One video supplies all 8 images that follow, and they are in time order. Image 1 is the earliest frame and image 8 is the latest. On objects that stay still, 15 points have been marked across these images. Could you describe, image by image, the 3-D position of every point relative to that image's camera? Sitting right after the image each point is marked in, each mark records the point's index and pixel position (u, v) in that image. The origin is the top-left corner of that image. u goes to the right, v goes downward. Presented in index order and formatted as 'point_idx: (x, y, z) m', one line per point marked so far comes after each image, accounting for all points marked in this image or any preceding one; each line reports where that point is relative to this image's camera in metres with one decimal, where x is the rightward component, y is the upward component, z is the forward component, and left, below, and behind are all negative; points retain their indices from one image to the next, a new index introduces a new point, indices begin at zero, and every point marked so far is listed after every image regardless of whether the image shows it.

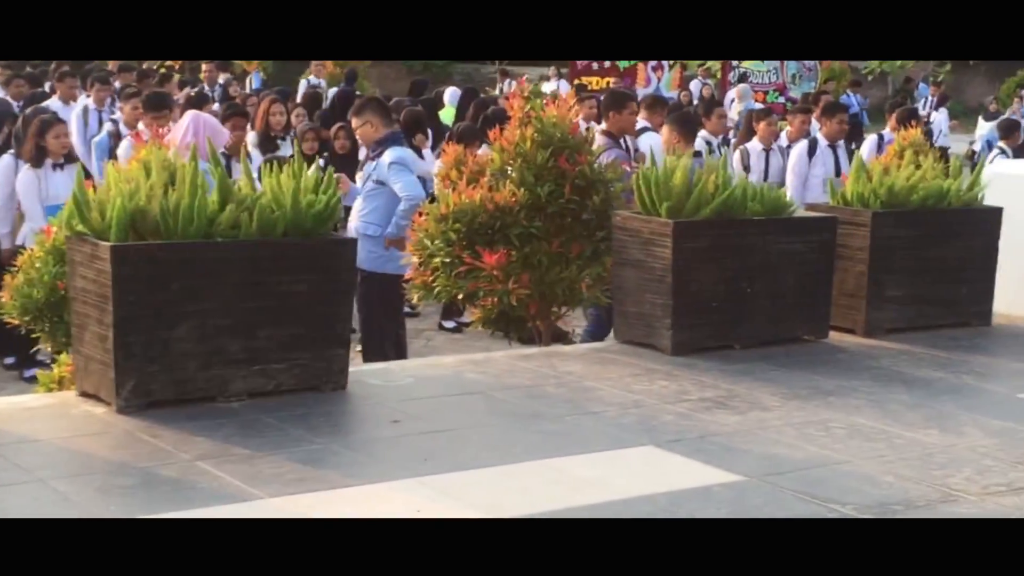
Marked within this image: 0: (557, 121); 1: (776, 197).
0: (+0.6, +2.2, +8.8) m
1: (+3.3, +1.1, +8.4) m
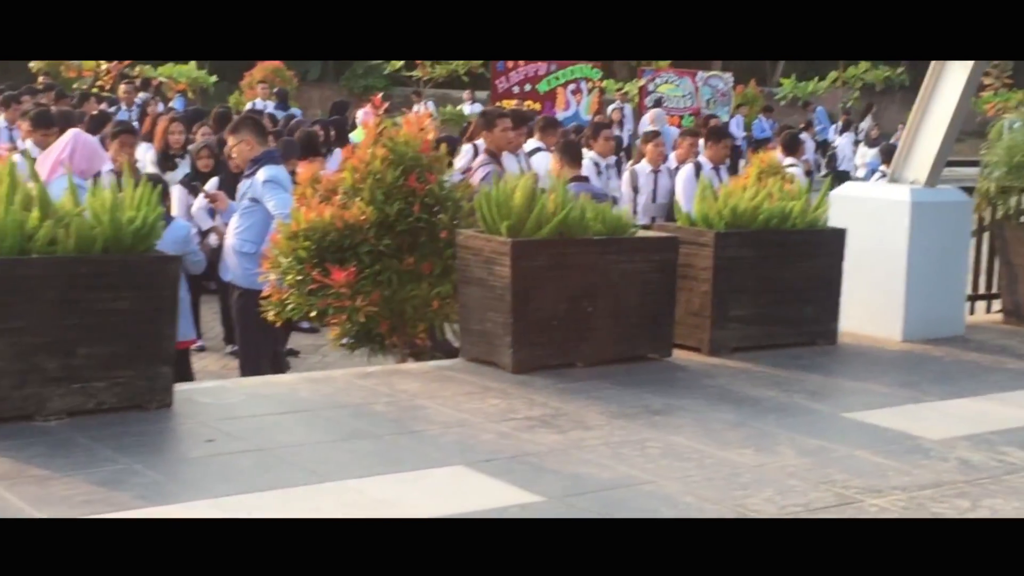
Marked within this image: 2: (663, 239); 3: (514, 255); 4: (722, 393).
0: (-1.4, +2.0, +8.8) m
1: (+1.3, +0.9, +8.5) m
2: (+1.9, +0.6, +8.4) m
3: (0.0, +0.4, +8.1) m
4: (+2.5, -1.2, +7.9) m
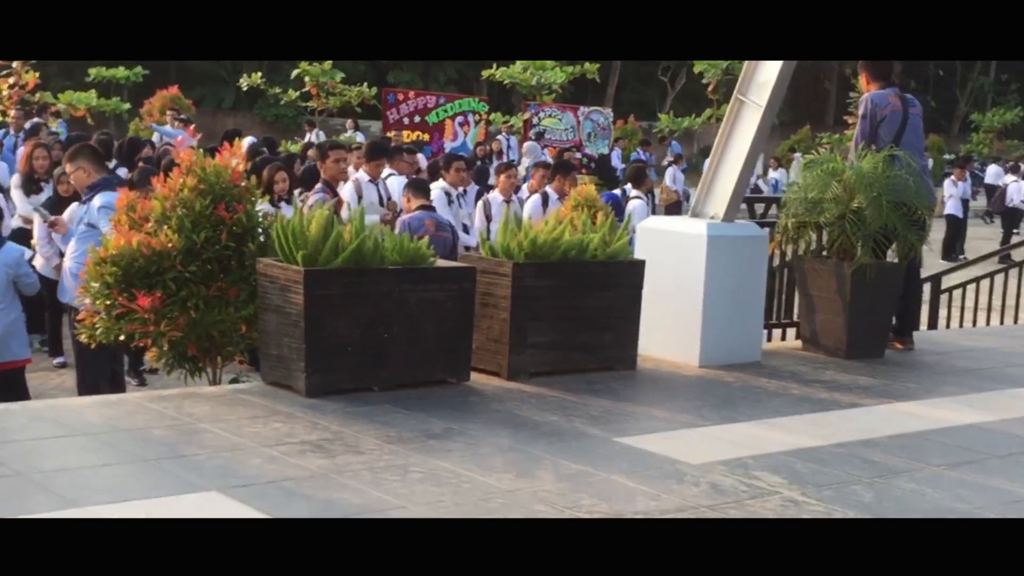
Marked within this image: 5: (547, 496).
0: (-4.0, +1.6, +9.0) m
1: (-1.2, +0.5, +8.6) m
2: (-0.7, +0.3, +8.5) m
3: (-2.5, +0.1, +8.2) m
4: (-0.1, -1.6, +8.0) m
5: (+0.4, -2.1, +6.8) m
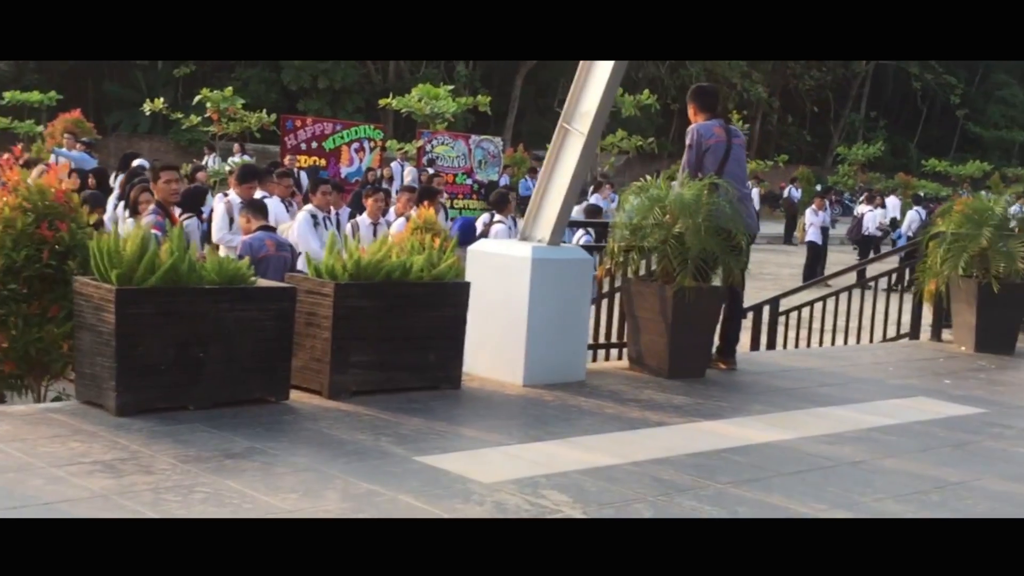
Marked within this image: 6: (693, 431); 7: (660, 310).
0: (-6.3, +1.4, +8.9) m
1: (-3.6, +0.3, +8.6) m
2: (-3.0, 0.0, +8.5) m
3: (-4.9, -0.2, +8.1) m
4: (-2.4, -1.8, +7.9) m
5: (-1.9, -2.3, +6.7) m
6: (+2.2, -1.8, +8.1) m
7: (+2.1, -0.3, +9.1) m
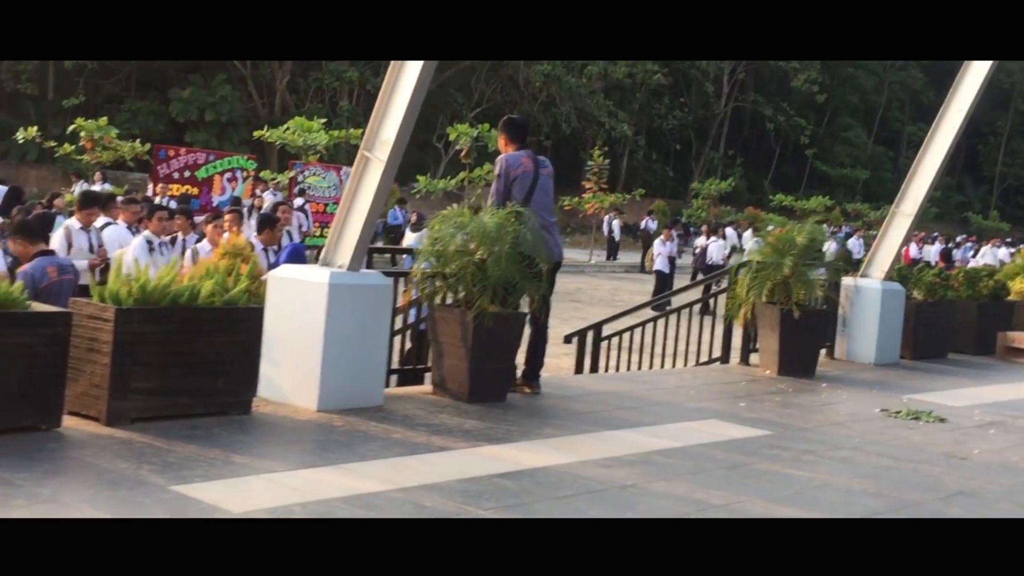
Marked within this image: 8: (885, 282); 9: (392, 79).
0: (-9.1, +1.1, +8.5) m
1: (-6.3, 0.0, +8.3) m
2: (-5.7, -0.3, +8.2) m
3: (-7.5, -0.4, +7.7) m
4: (-5.1, -2.1, +7.6) m
5: (-4.5, -2.5, +6.4) m
6: (-0.5, -2.1, +8.1) m
7: (-0.7, -0.7, +9.1) m
8: (+6.1, +0.1, +10.8) m
9: (-1.5, +2.7, +8.5) m
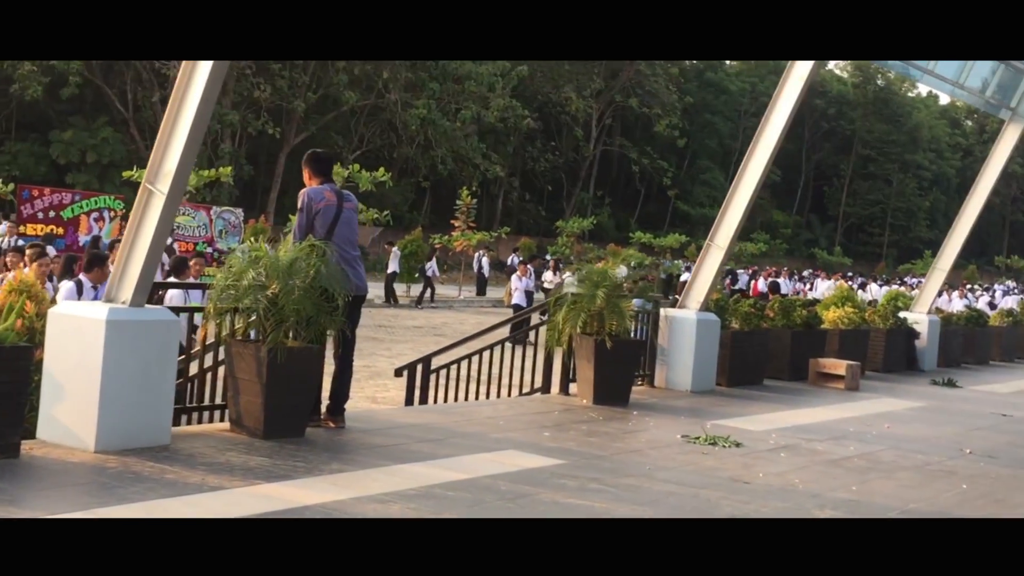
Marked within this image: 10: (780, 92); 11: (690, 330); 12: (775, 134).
0: (-11.8, +0.5, +7.9) m
1: (-9.0, -0.5, +7.8) m
2: (-8.5, -0.8, +7.8) m
3: (-10.2, -0.9, +7.1) m
4: (-7.7, -2.5, +7.0) m
5: (-7.1, -2.8, +5.8) m
6: (-3.2, -2.4, +7.8) m
7: (-3.5, -1.1, +9.0) m
8: (+3.2, -0.4, +11.1) m
9: (-4.3, +2.3, +8.5) m
10: (+4.5, +3.2, +10.7) m
11: (+3.0, -0.7, +11.0) m
12: (+4.4, +2.4, +10.7) m
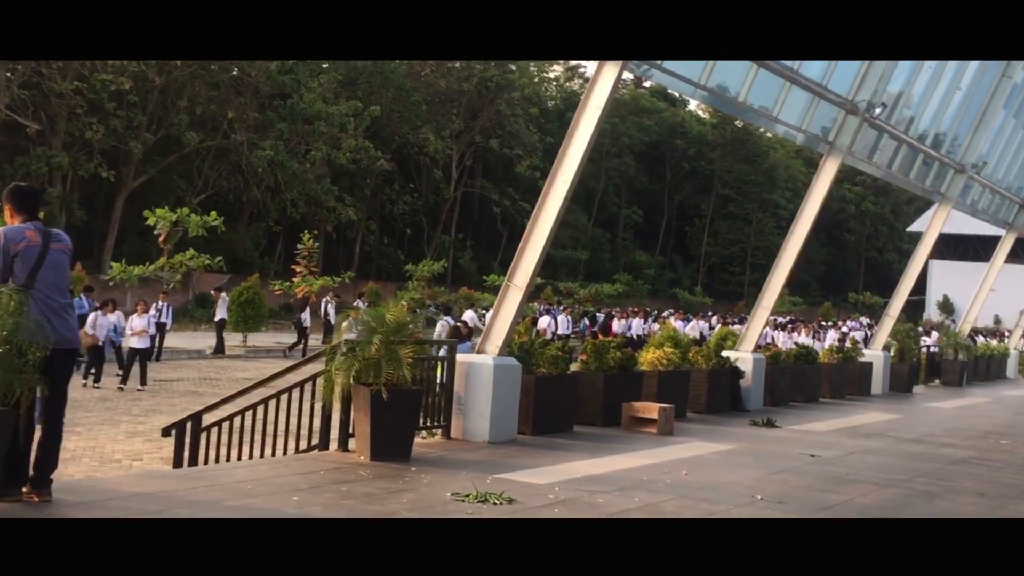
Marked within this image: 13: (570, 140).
0: (-14.9, -0.1, +5.9) m
1: (-12.1, -1.1, +6.0) m
2: (-11.6, -1.3, +6.0) m
3: (-13.3, -1.4, +5.2) m
4: (-10.7, -3.0, +5.2) m
5: (-10.0, -3.2, +4.0) m
6: (-6.2, -2.9, +6.4) m
7: (-6.7, -1.7, +7.6) m
8: (-0.2, -1.1, +10.3) m
9: (-7.6, +1.7, +7.3) m
10: (+1.0, +2.6, +10.3) m
11: (-0.4, -1.4, +10.1) m
12: (+0.9, +1.8, +10.2) m
13: (+0.9, +2.3, +10.2) m
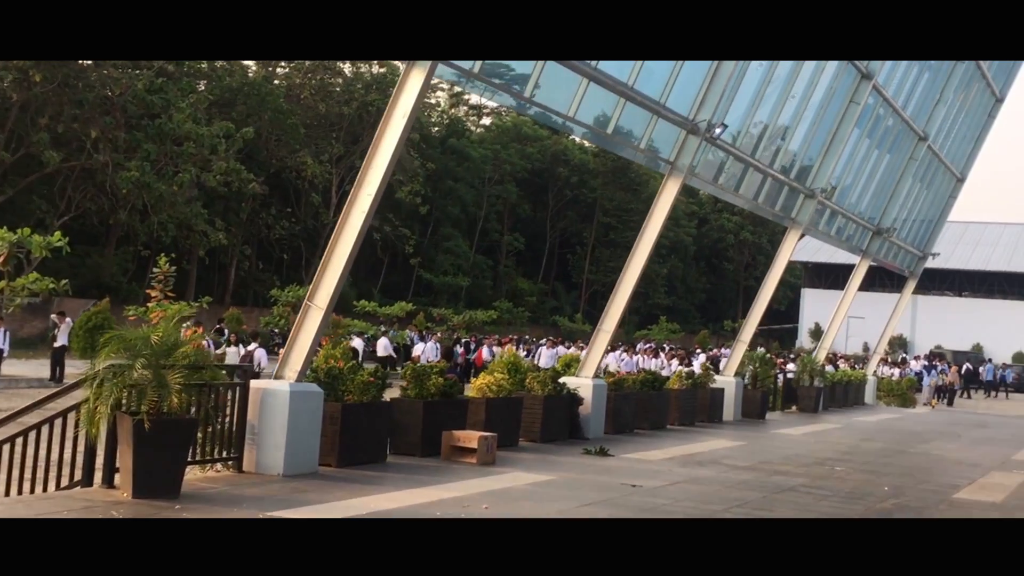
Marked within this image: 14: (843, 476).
0: (-17.6, -0.1, +4.5) m
1: (-14.8, -1.1, +4.7) m
2: (-14.2, -1.4, +4.7) m
3: (-15.9, -1.4, +3.7) m
4: (-13.3, -3.0, +3.8) m
5: (-12.5, -3.1, +2.7) m
6: (-8.9, -3.0, +5.2) m
7: (-9.4, -1.9, +6.5) m
8: (-3.1, -1.4, +9.6) m
9: (-10.3, +1.6, +6.3) m
10: (-1.9, +2.2, +9.9) m
11: (-3.3, -1.7, +9.4) m
12: (-2.0, +1.5, +9.7) m
13: (-2.0, +2.0, +9.7) m
14: (+5.4, -3.1, +10.8) m
